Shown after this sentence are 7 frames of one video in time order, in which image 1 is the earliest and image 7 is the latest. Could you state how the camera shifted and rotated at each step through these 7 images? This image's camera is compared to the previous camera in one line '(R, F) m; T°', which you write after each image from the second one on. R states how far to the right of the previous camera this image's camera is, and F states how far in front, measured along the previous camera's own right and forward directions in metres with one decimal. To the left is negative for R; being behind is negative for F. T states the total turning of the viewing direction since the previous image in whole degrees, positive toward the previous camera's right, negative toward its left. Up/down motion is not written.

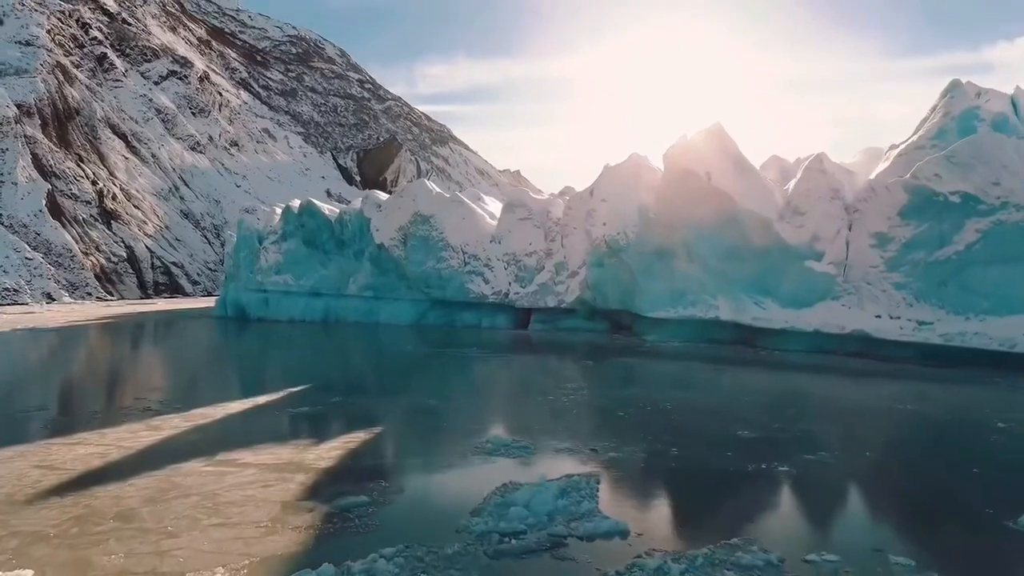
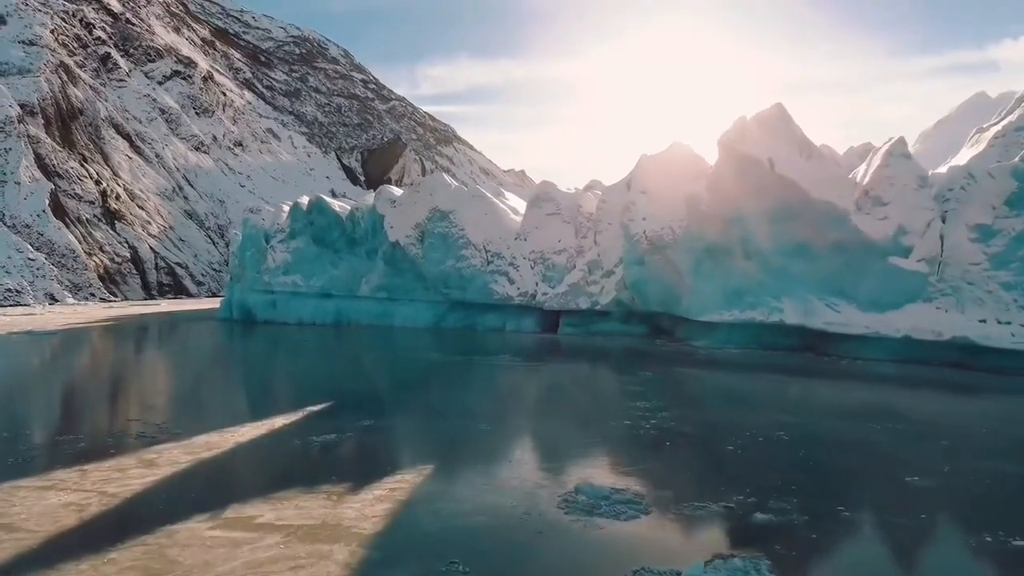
(-0.7, +1.8) m; 0°
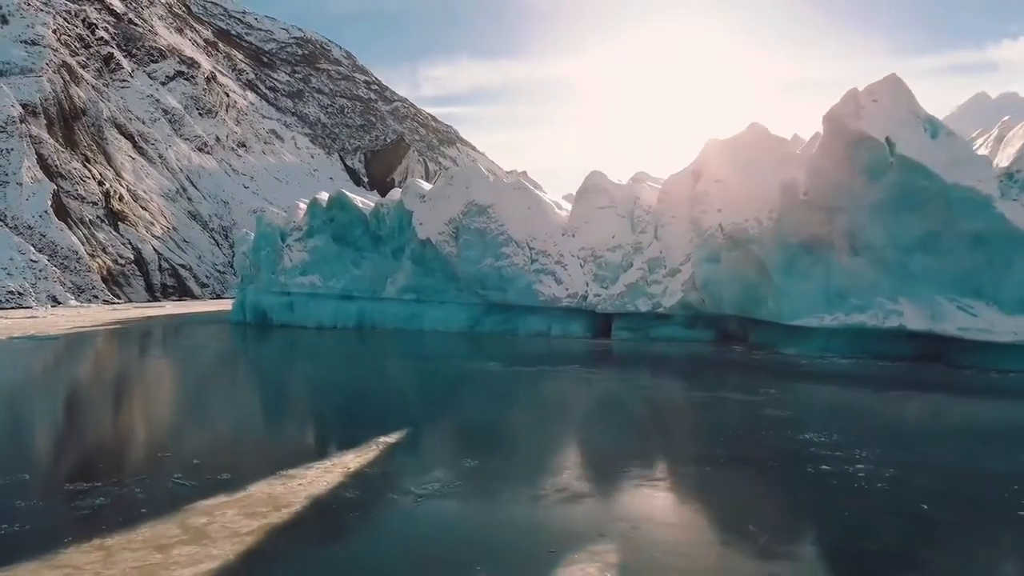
(-1.3, +2.1) m; 0°
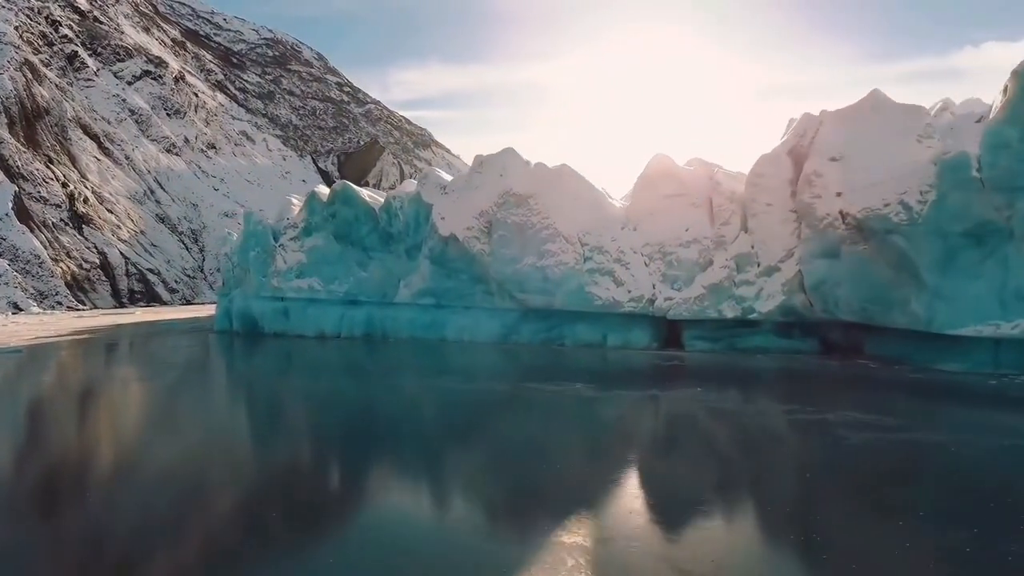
(-1.9, +3.3) m; +2°
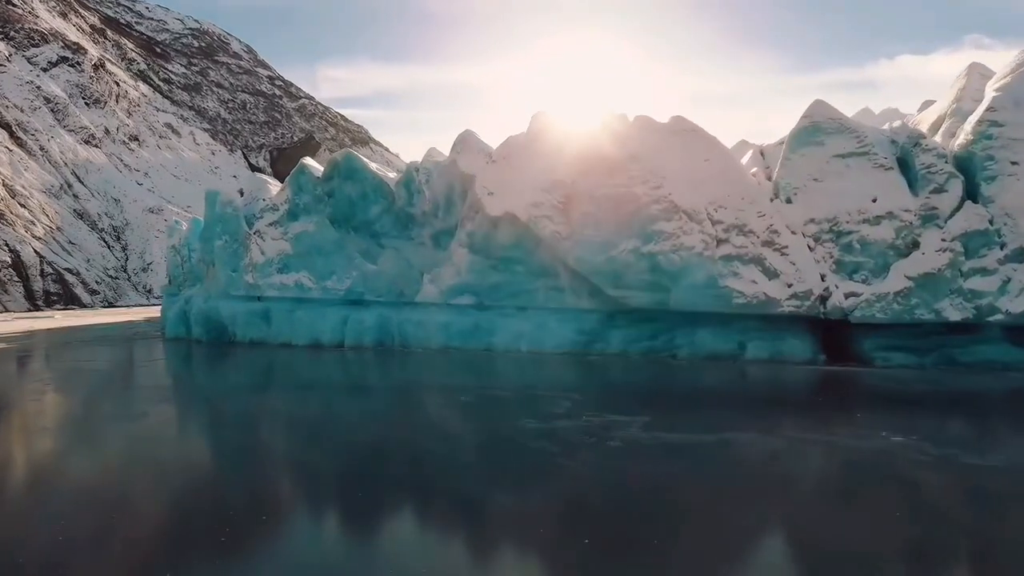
(-3.2, +5.3) m; +5°
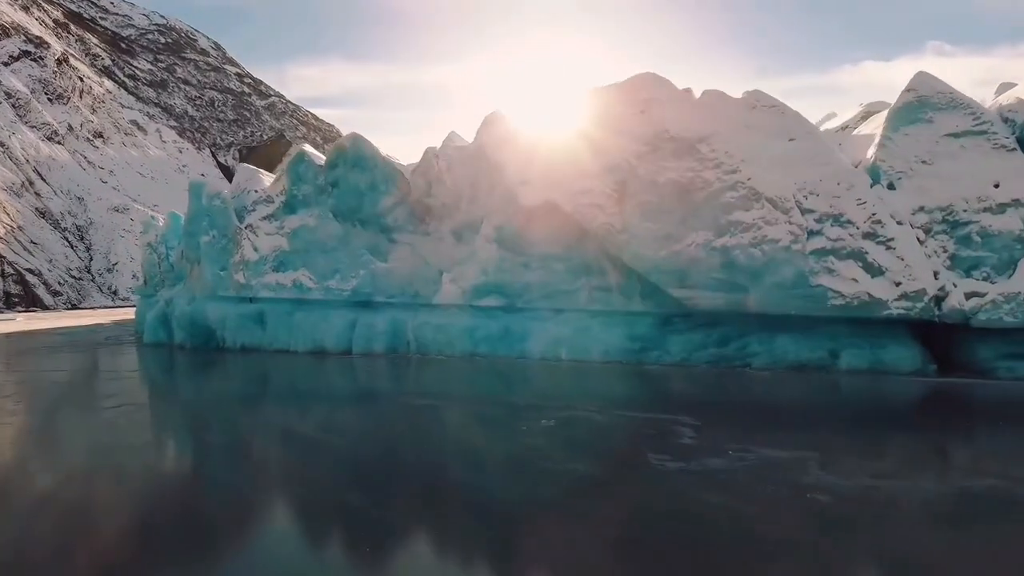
(-1.4, +2.0) m; +2°
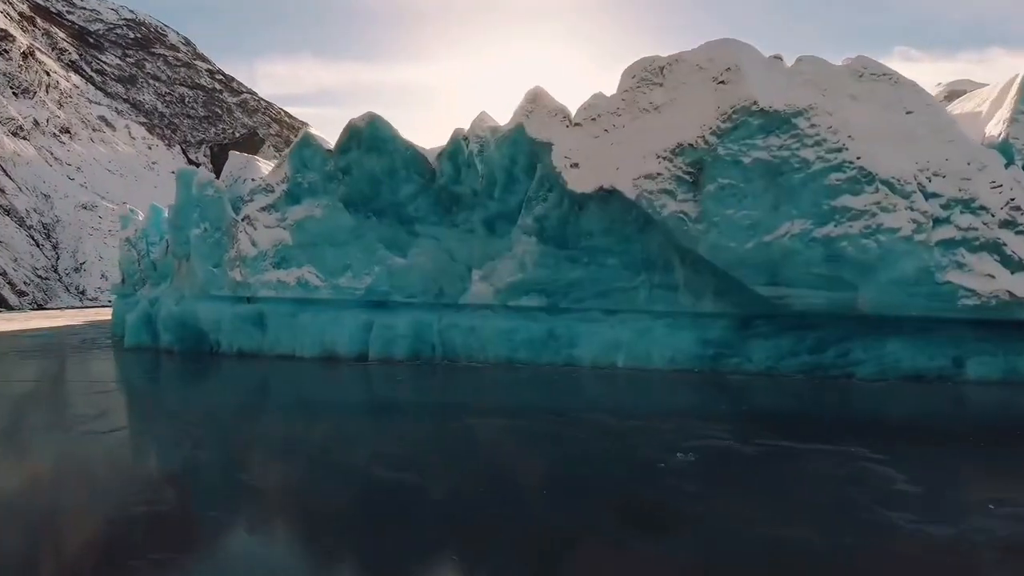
(-1.3, +1.9) m; +2°
